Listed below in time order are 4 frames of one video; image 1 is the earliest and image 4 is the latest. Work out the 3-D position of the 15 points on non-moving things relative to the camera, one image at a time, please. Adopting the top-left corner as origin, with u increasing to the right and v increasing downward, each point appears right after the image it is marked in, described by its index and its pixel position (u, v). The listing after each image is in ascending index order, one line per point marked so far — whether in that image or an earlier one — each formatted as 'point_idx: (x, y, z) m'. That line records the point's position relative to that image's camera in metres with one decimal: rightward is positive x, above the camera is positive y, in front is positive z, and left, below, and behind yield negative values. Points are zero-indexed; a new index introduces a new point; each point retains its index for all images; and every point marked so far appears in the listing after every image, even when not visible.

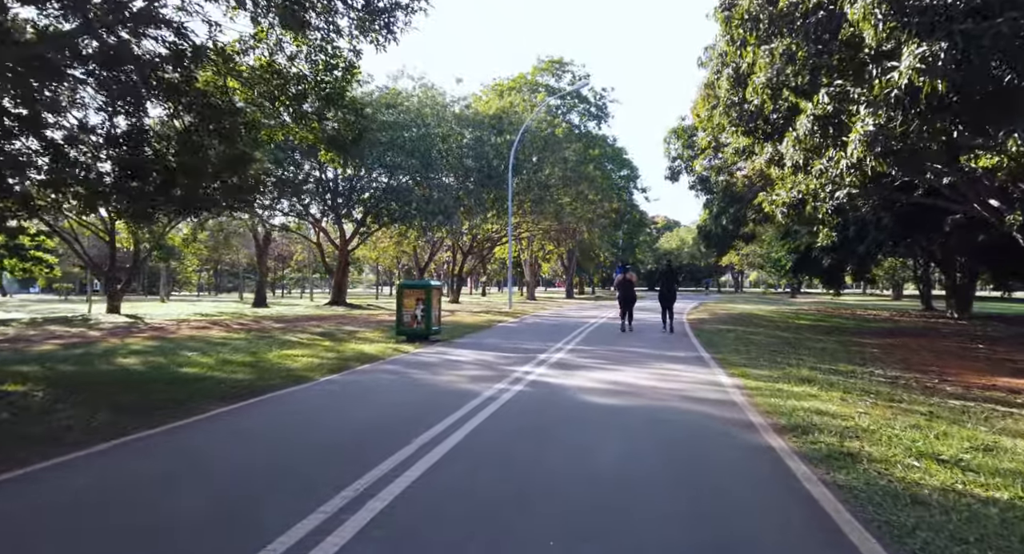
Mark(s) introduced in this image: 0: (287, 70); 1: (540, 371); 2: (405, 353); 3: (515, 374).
0: (-4.0, +3.7, +11.6) m
1: (+0.5, -1.7, +11.3) m
2: (-2.3, -1.7, +13.9) m
3: (0.0, -1.7, +11.0) m
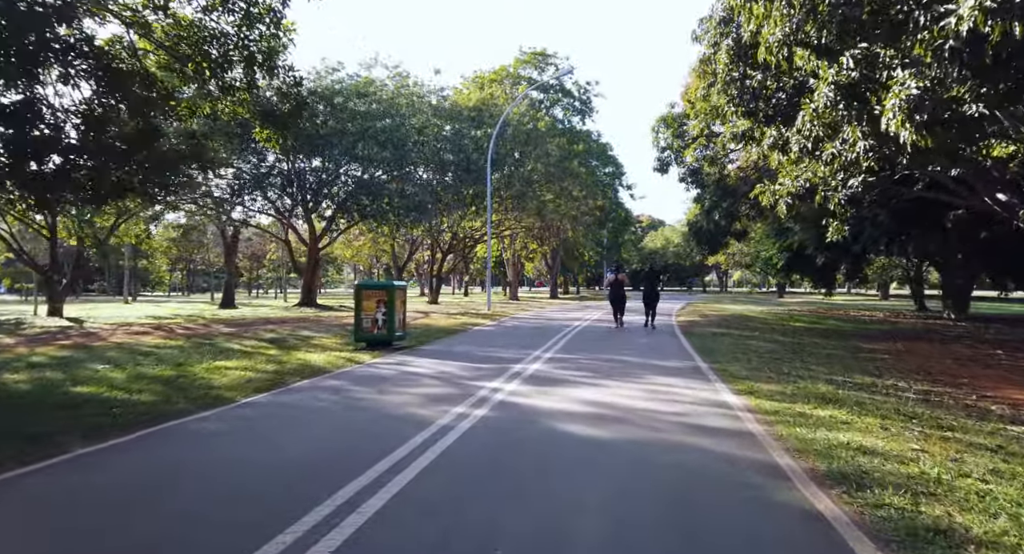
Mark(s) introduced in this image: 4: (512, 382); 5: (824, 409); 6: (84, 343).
0: (-4.6, +3.7, +9.6) m
1: (0.0, -1.7, +9.4) m
2: (-2.9, -1.6, +12.0) m
3: (-0.5, -1.7, +9.1) m
4: (0.0, -1.7, +10.1) m
5: (+3.9, -1.6, +8.0) m
6: (-9.8, -1.5, +14.9) m
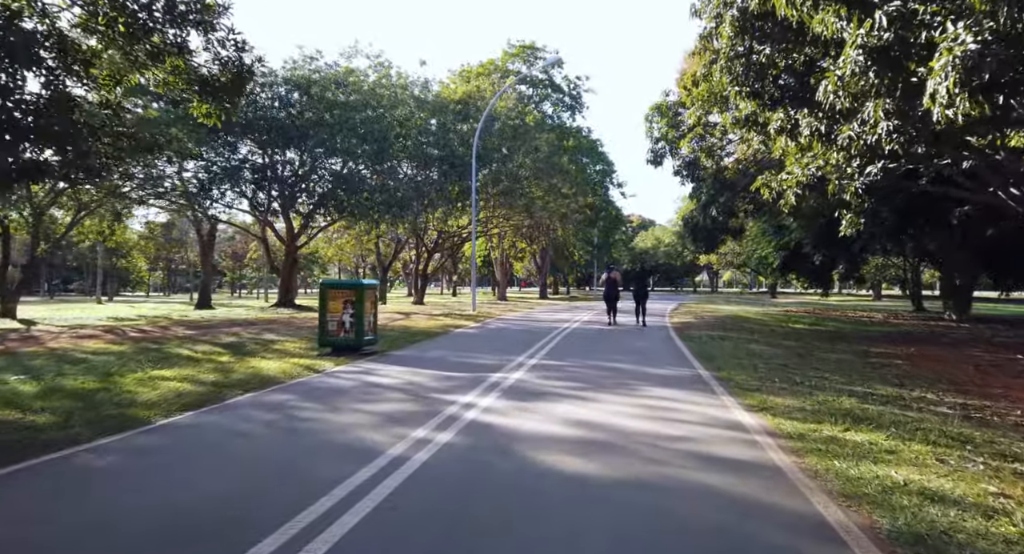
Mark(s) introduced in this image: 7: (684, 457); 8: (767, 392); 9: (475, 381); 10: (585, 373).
0: (-4.9, +3.8, +8.2) m
1: (-0.3, -1.6, +8.1) m
2: (-3.2, -1.6, +10.6) m
3: (-0.8, -1.6, +7.7) m
4: (-0.3, -1.6, +8.7) m
5: (+3.6, -1.6, +6.7) m
6: (-10.2, -1.5, +13.3) m
7: (+1.6, -1.6, +5.8) m
8: (+3.7, -1.7, +9.3) m
9: (-0.6, -1.6, +10.1) m
10: (+1.3, -1.6, +10.9) m
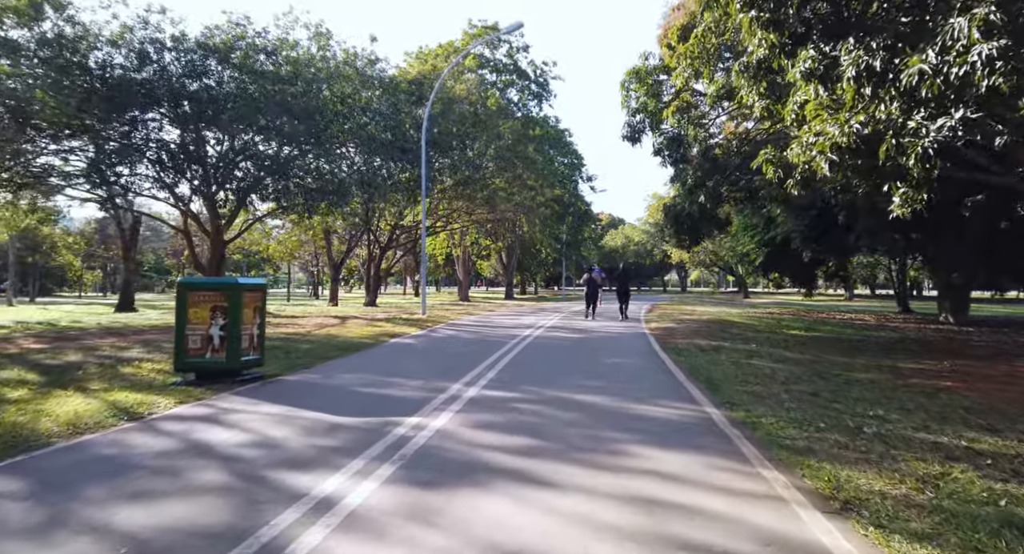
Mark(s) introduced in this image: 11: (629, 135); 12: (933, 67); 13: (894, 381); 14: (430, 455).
0: (-5.6, +3.8, +4.4) m
1: (-1.1, -1.6, +4.5) m
2: (-4.1, -1.6, +6.8) m
3: (-1.5, -1.6, +4.1) m
4: (-1.1, -1.6, +5.1) m
5: (+2.9, -1.6, +3.2) m
6: (-11.2, -1.4, +9.2) m
7: (+0.9, -1.6, +2.3) m
8: (+2.9, -1.6, +5.8) m
9: (-1.4, -1.6, +6.5) m
10: (+0.4, -1.6, +7.4) m
11: (+3.3, +4.0, +18.1) m
12: (+4.8, +2.4, +7.2) m
13: (+6.8, -1.8, +11.5) m
14: (-0.7, -1.6, +5.8) m
